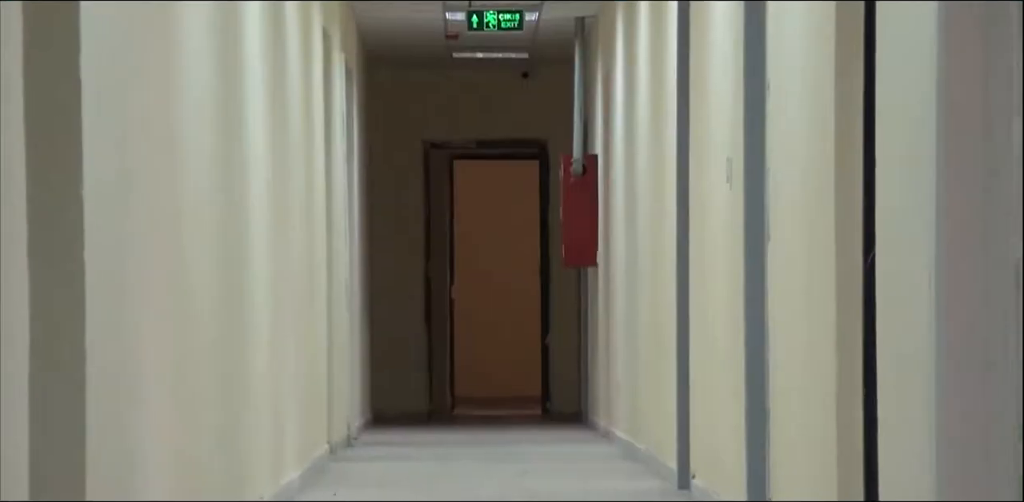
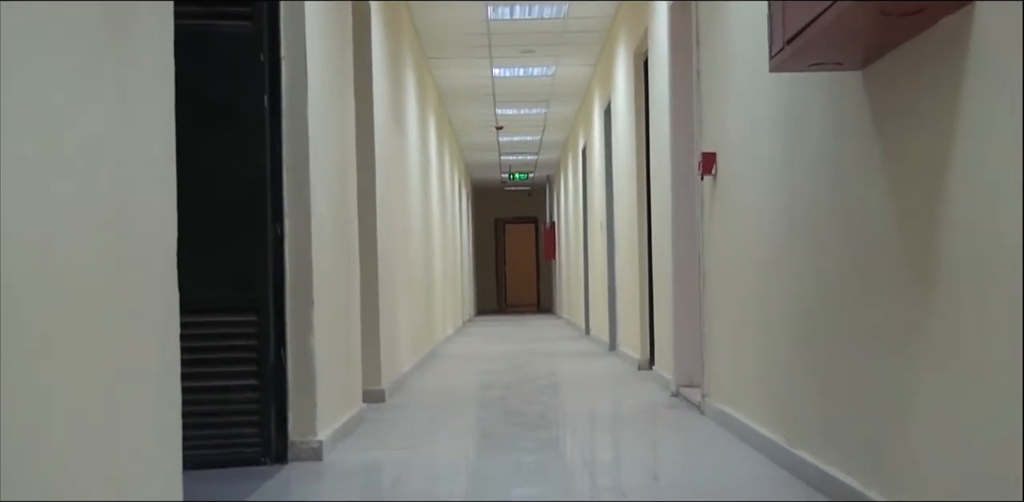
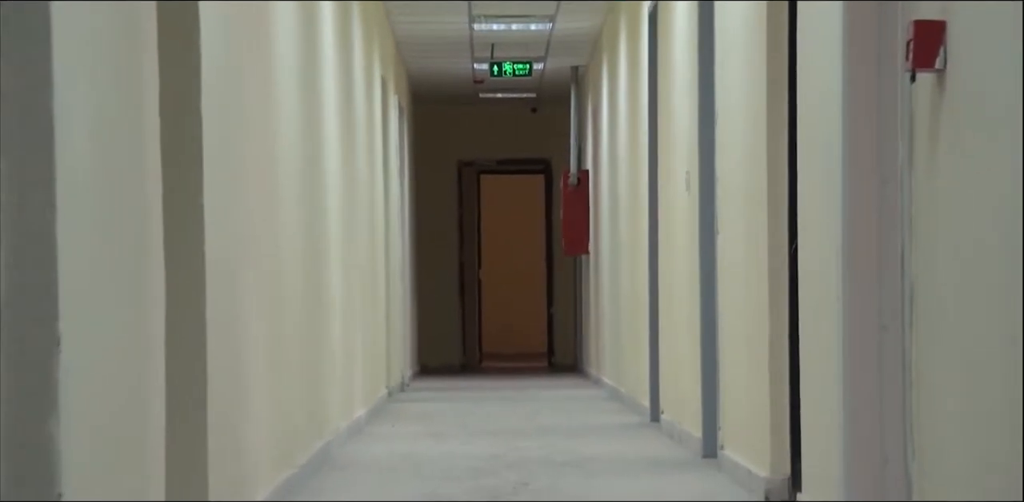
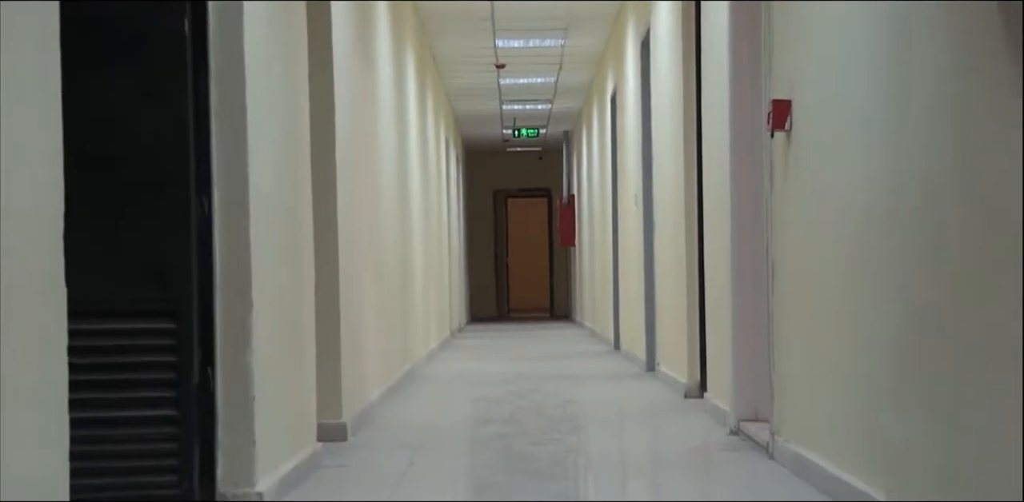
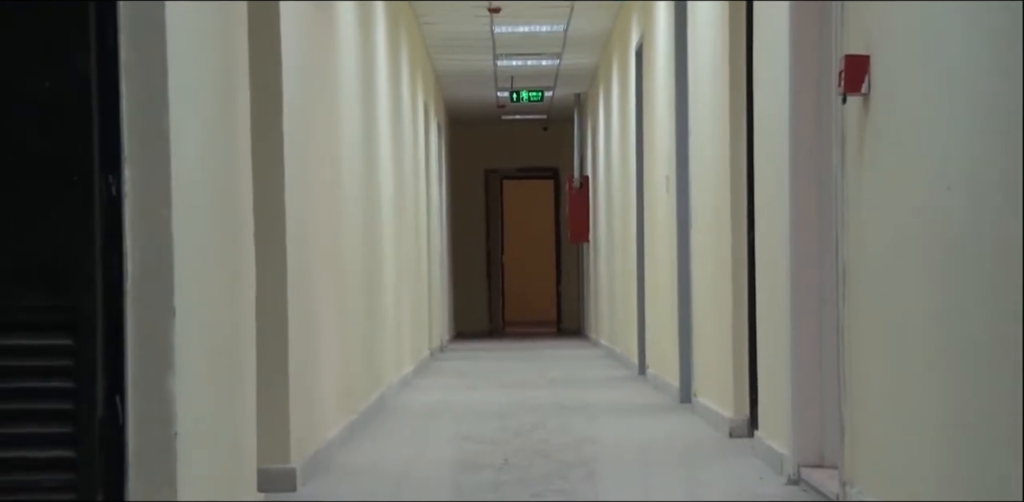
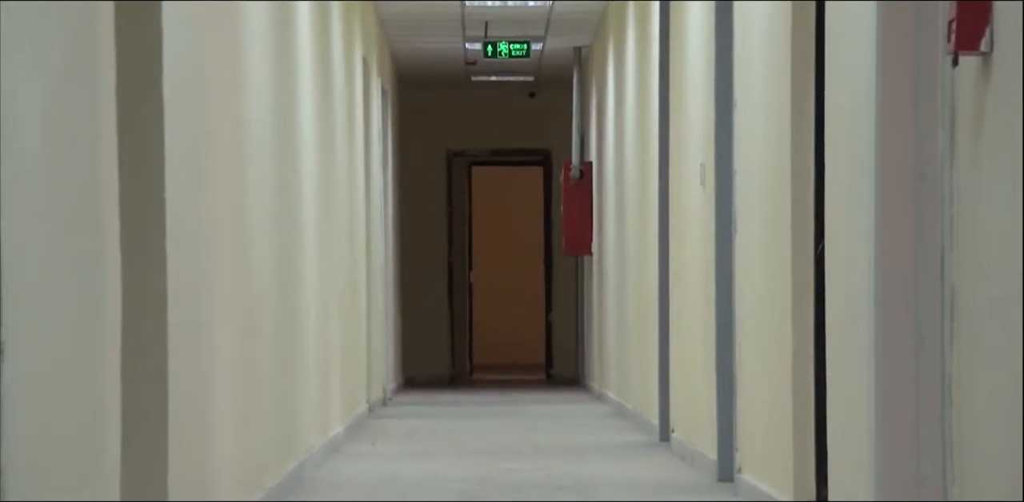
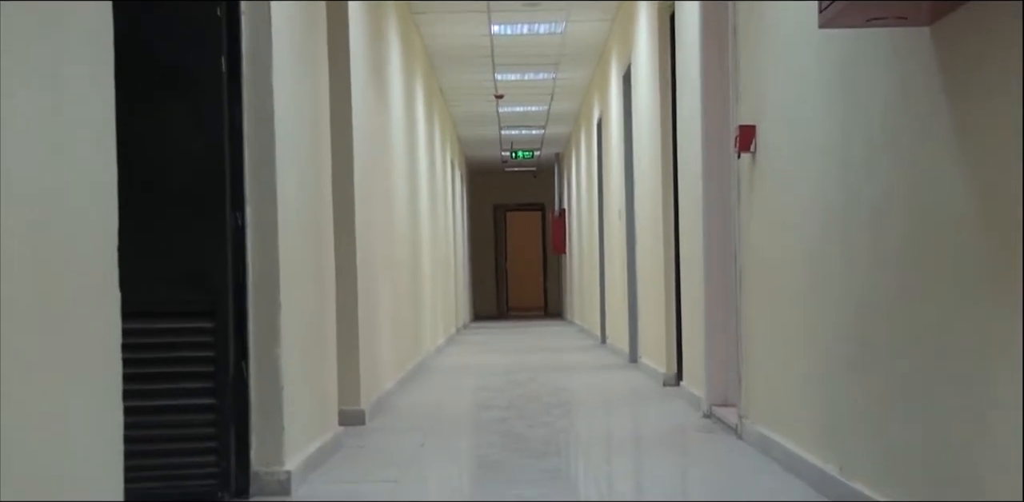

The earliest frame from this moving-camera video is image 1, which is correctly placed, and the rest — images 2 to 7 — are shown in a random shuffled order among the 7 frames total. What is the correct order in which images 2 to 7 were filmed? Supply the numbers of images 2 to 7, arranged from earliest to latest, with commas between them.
6, 3, 5, 4, 7, 2
